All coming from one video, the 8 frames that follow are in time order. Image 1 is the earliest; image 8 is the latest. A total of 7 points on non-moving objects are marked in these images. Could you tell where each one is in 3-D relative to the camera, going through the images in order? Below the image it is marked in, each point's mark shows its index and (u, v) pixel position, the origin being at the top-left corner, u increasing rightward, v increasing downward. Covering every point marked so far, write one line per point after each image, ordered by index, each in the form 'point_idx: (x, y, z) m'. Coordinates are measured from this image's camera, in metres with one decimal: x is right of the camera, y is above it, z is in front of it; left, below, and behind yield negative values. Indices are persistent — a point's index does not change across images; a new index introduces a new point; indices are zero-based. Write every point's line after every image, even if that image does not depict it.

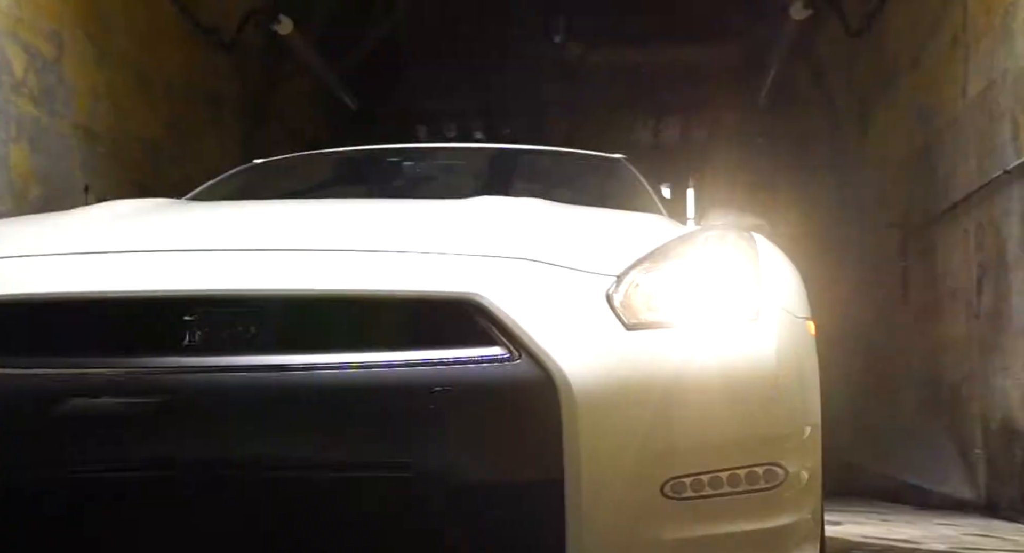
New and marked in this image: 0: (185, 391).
0: (-0.5, -0.2, +1.6) m
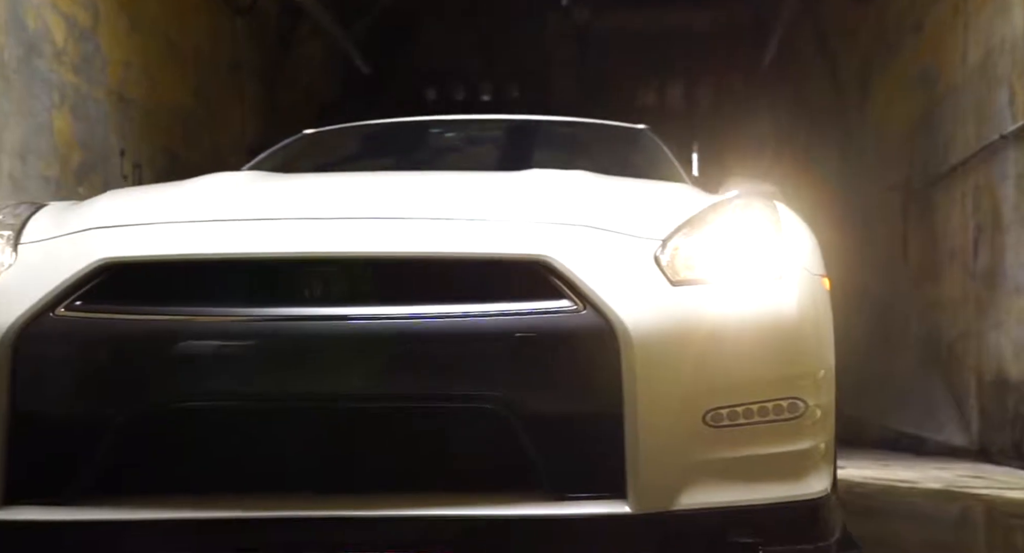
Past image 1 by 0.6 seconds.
0: (-0.4, -0.1, +1.9) m
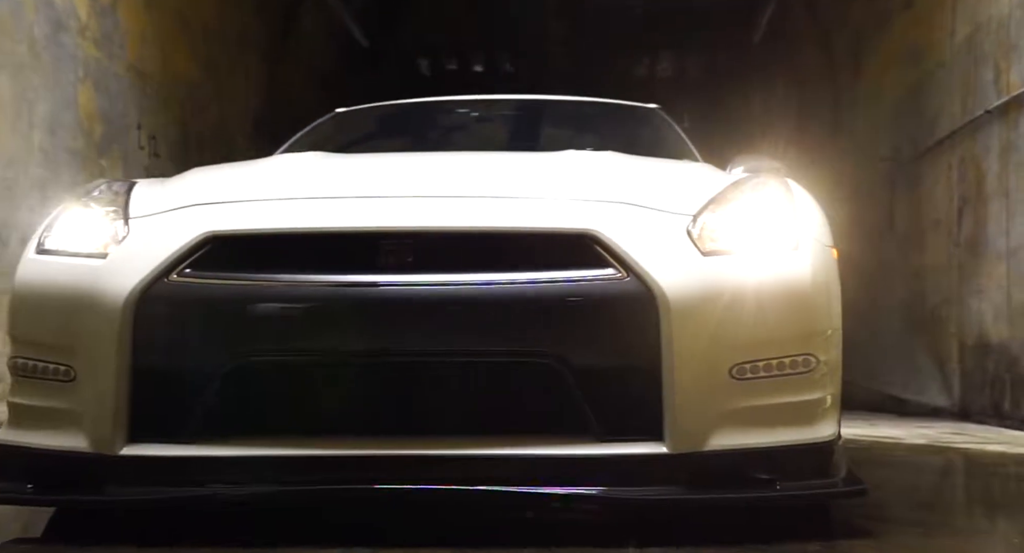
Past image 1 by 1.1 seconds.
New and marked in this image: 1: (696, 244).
0: (-0.3, 0.0, +2.2) m
1: (+0.4, +0.1, +2.3) m
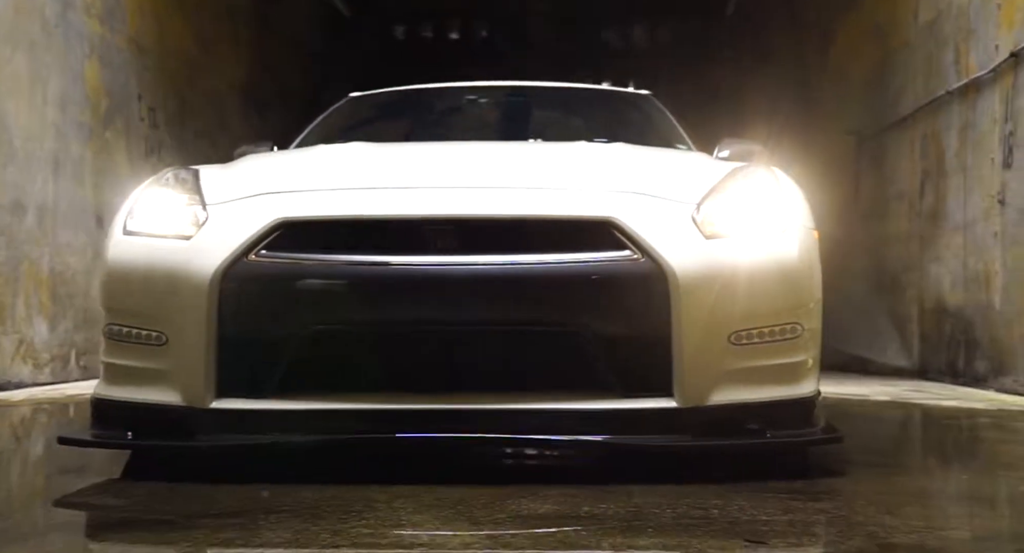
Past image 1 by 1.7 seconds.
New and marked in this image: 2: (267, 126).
0: (-0.2, 0.0, +2.5) m
1: (+0.4, +0.1, +2.6) m
2: (-2.1, +1.3, +9.6) m
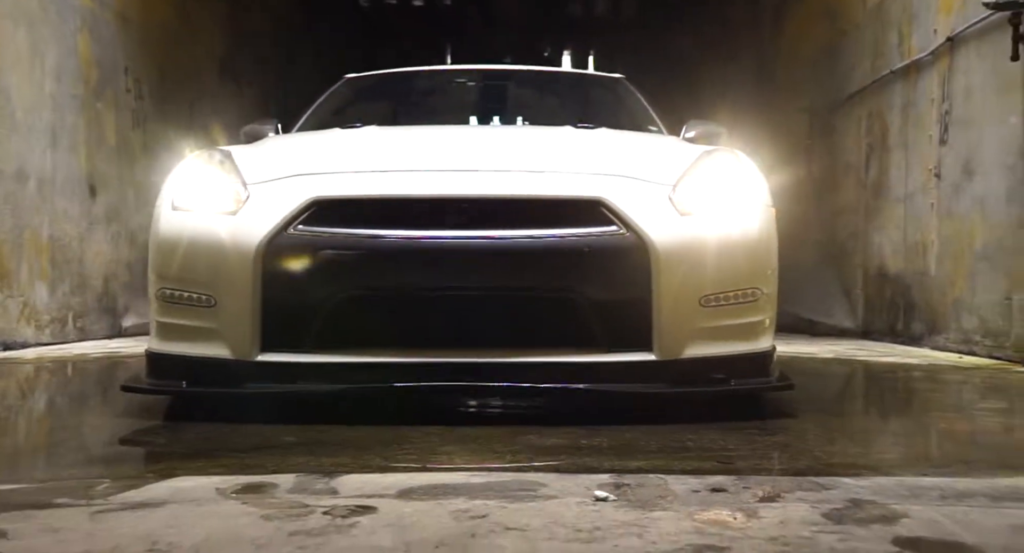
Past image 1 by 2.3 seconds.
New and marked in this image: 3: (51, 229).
0: (-0.2, +0.1, +2.9) m
1: (+0.5, +0.2, +3.0) m
2: (-2.4, +1.6, +9.8) m
3: (-2.6, +0.3, +6.1) m
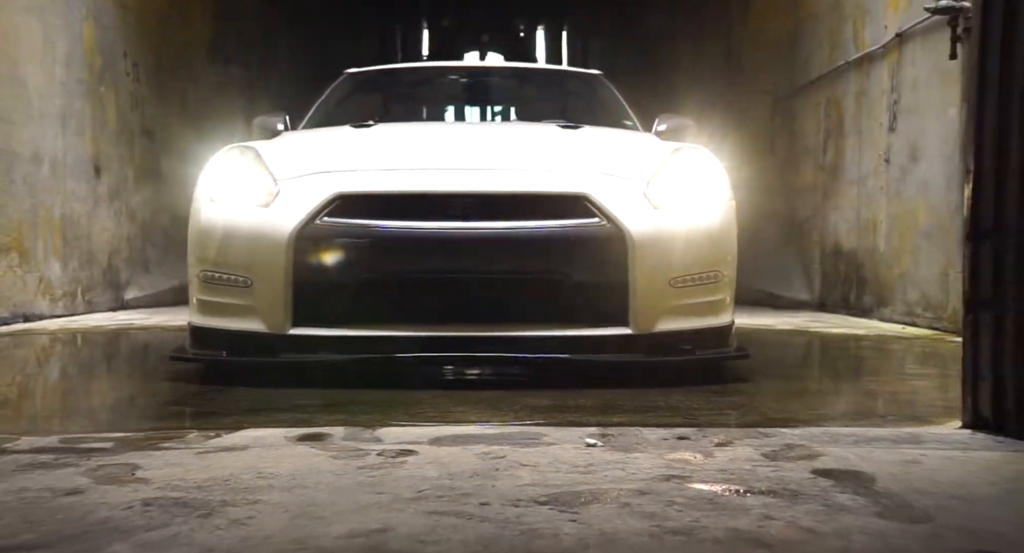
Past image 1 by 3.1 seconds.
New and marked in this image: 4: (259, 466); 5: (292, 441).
0: (-0.2, +0.1, +3.4) m
1: (+0.4, +0.2, +3.5) m
2: (-2.6, +1.9, +10.2) m
3: (-2.7, +0.4, +6.5) m
4: (-0.5, -0.3, +2.0) m
5: (-0.5, -0.3, +2.3) m
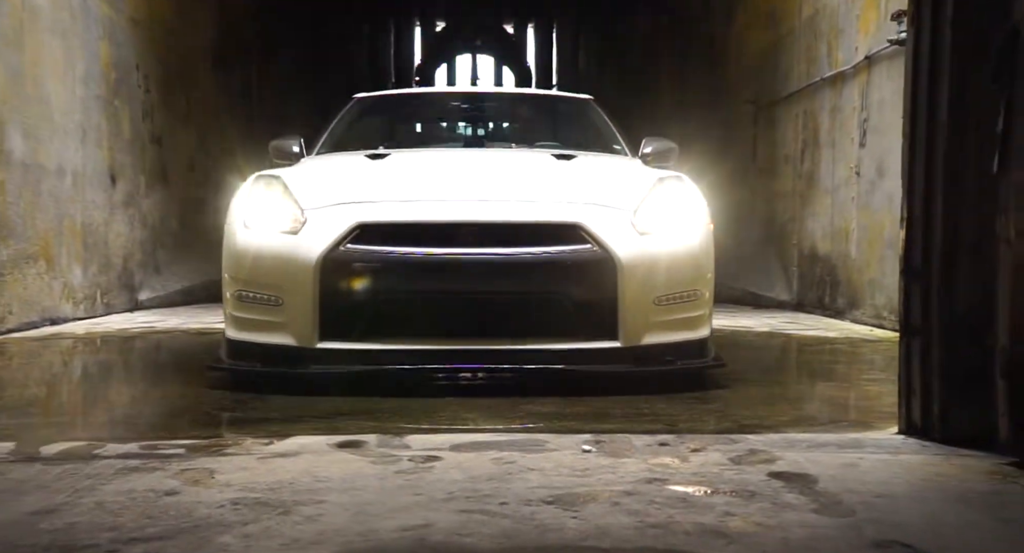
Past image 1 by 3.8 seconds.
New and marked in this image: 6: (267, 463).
0: (-0.2, +0.1, +3.8) m
1: (+0.4, +0.2, +4.0) m
2: (-2.7, +1.9, +10.6) m
3: (-2.7, +0.4, +6.9) m
4: (-0.4, -0.4, +2.5) m
5: (-0.4, -0.4, +2.7) m
6: (-0.6, -0.4, +2.5) m
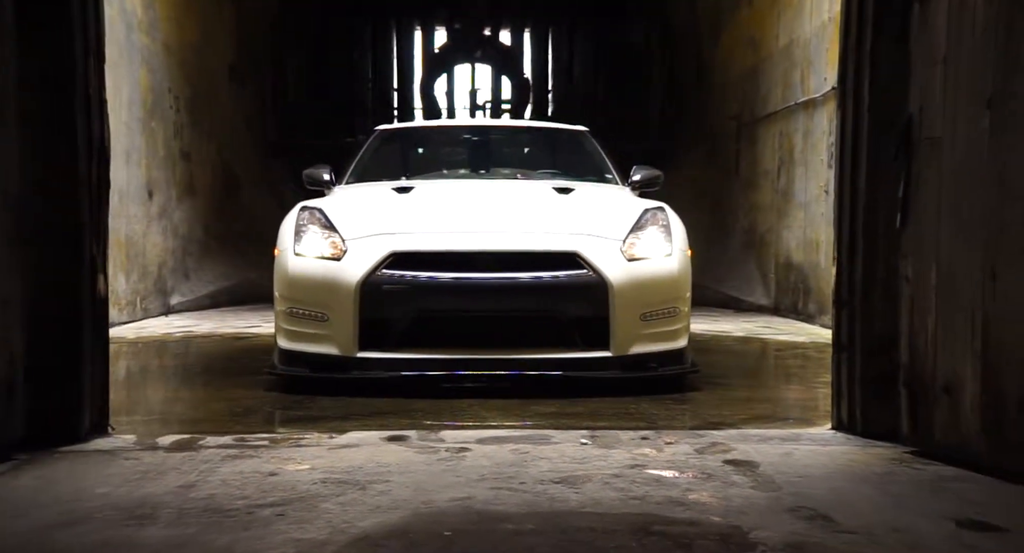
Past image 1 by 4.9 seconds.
0: (-0.2, 0.0, +4.5) m
1: (+0.5, +0.1, +4.7) m
2: (-2.7, +1.9, +11.3) m
3: (-2.7, +0.3, +7.6) m
4: (-0.4, -0.5, +3.2) m
5: (-0.4, -0.5, +3.5) m
6: (-0.5, -0.5, +3.3) m
